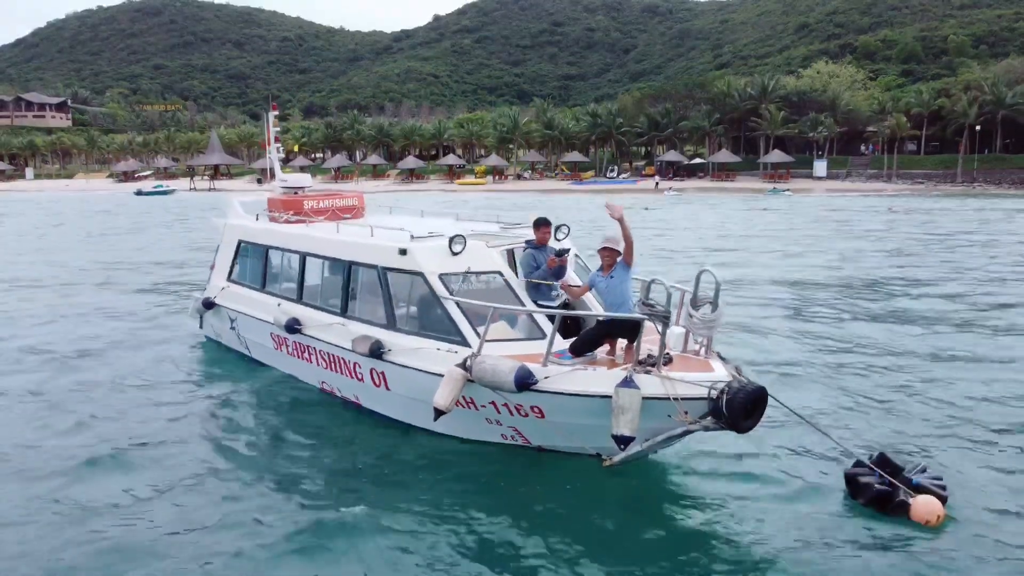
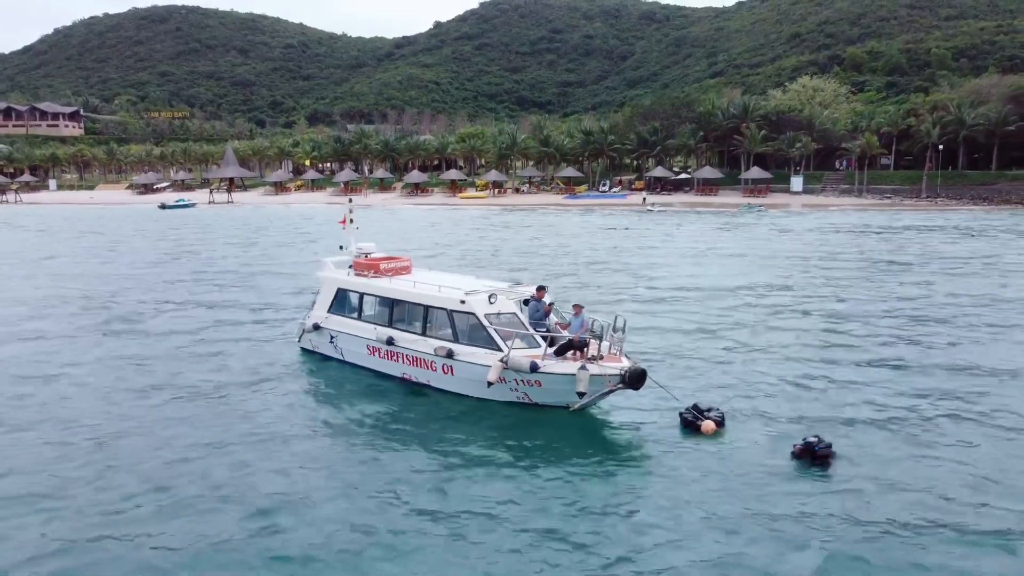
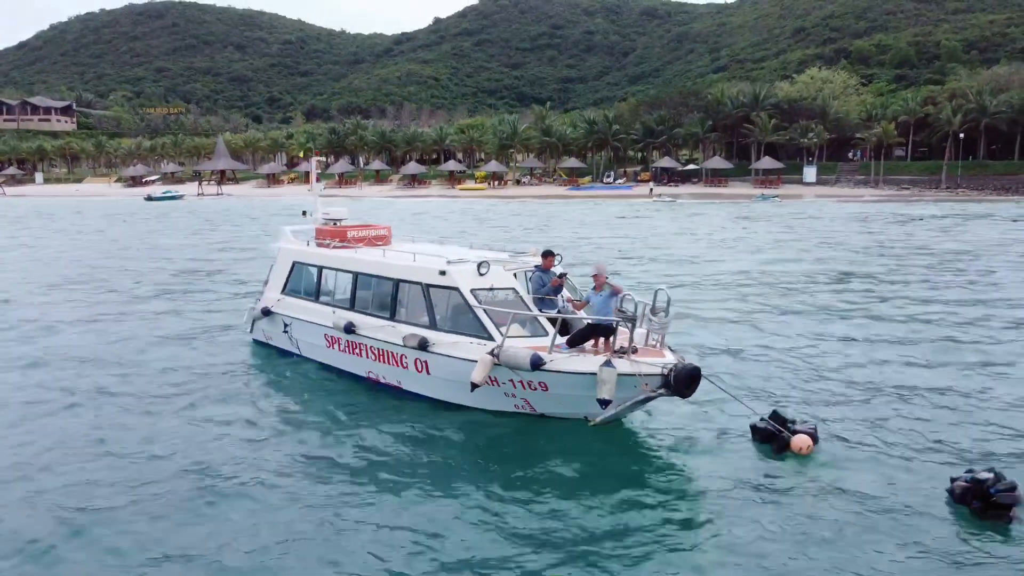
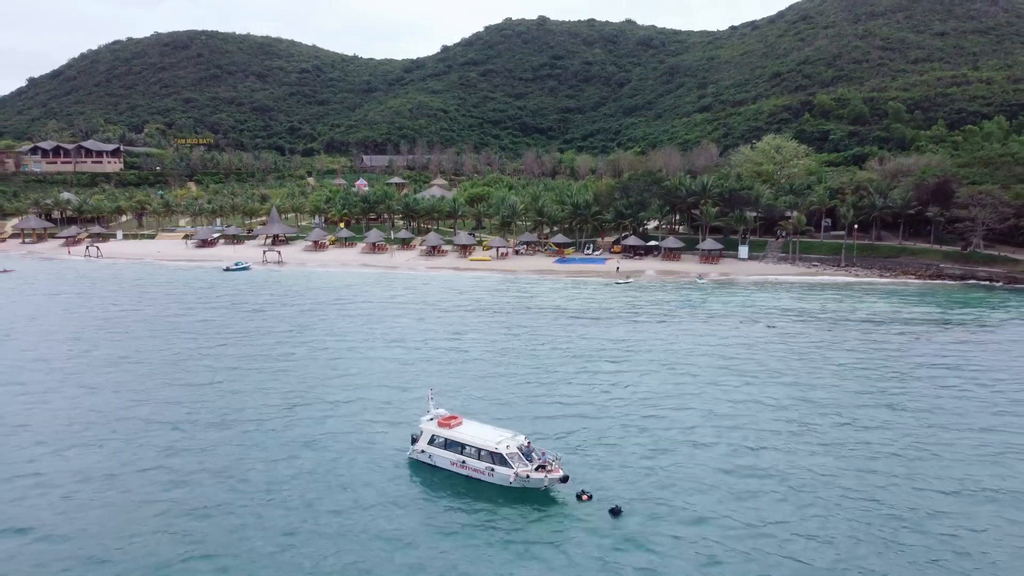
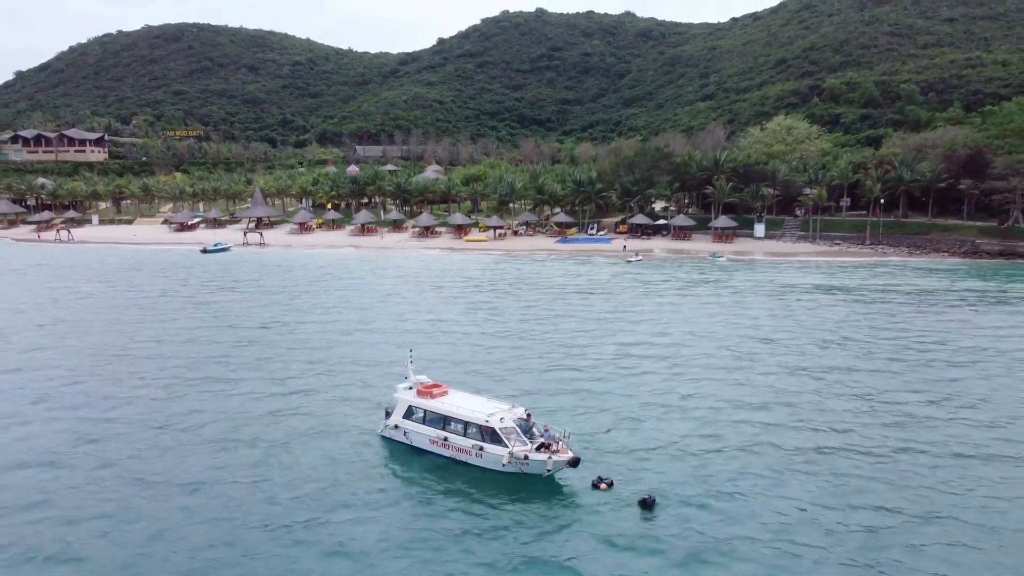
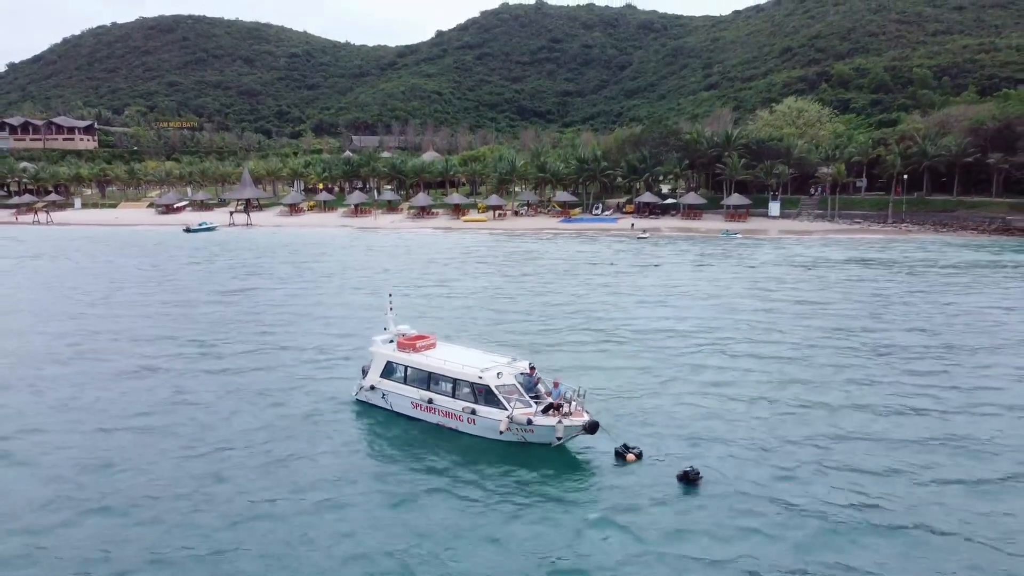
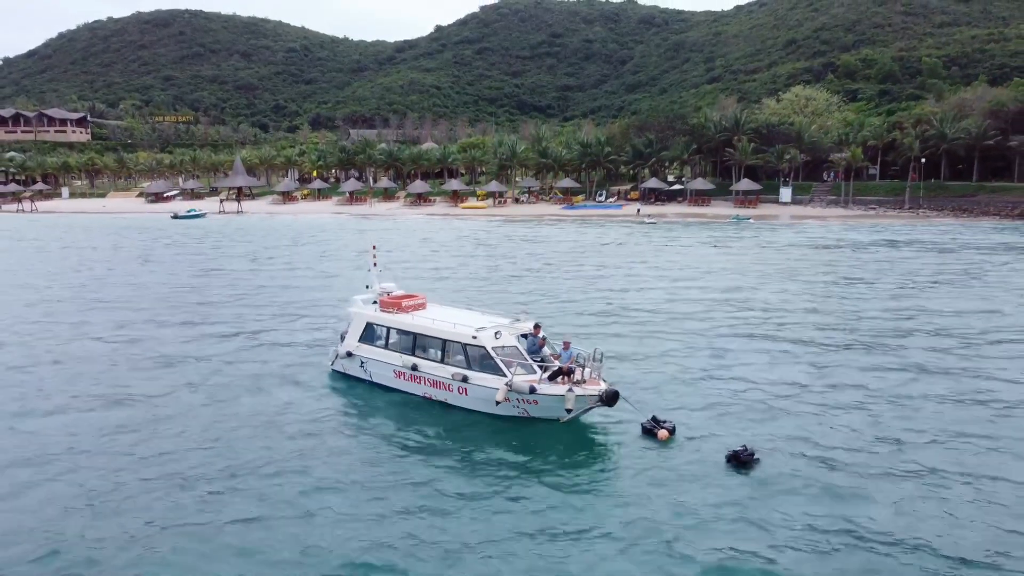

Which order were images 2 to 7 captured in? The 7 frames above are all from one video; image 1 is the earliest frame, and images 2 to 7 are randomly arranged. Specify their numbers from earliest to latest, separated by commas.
3, 2, 7, 6, 5, 4
